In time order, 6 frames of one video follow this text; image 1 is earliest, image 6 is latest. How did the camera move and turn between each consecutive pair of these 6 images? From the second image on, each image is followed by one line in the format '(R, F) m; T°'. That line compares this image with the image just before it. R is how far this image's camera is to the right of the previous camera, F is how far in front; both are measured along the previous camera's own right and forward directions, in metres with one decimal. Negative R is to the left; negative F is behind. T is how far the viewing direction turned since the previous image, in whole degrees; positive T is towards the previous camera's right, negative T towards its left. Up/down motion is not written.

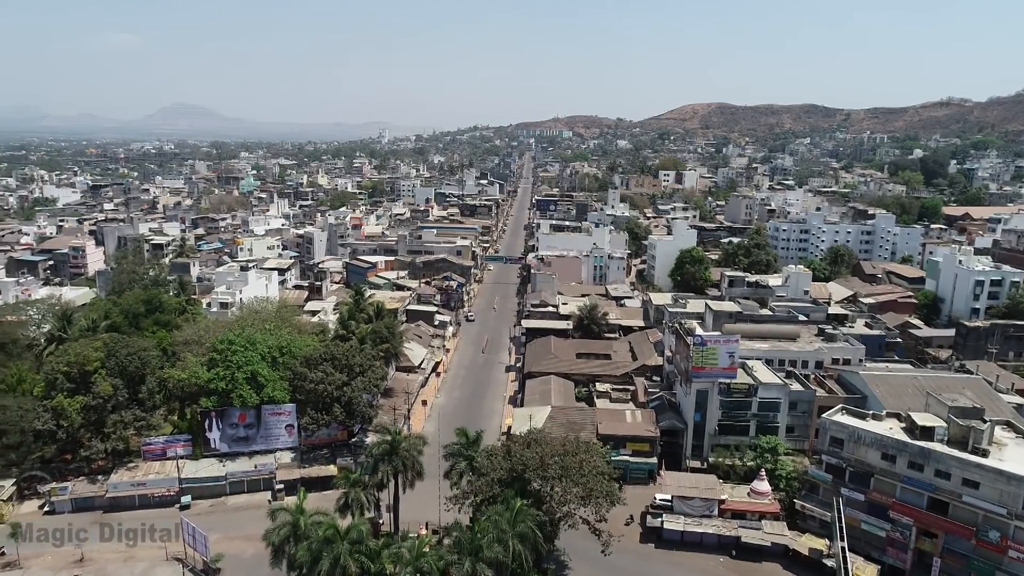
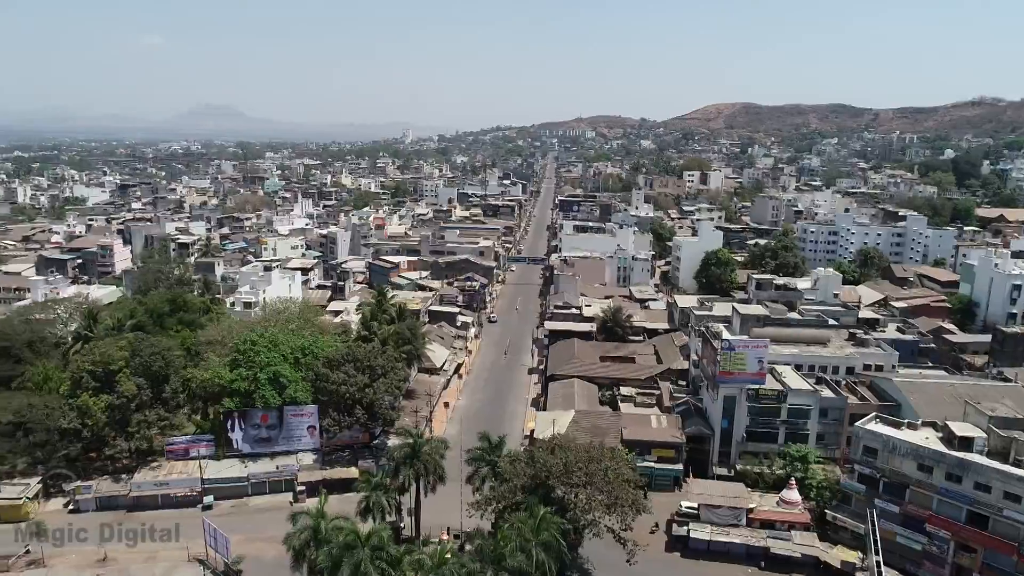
(-0.1, +0.4) m; -2°
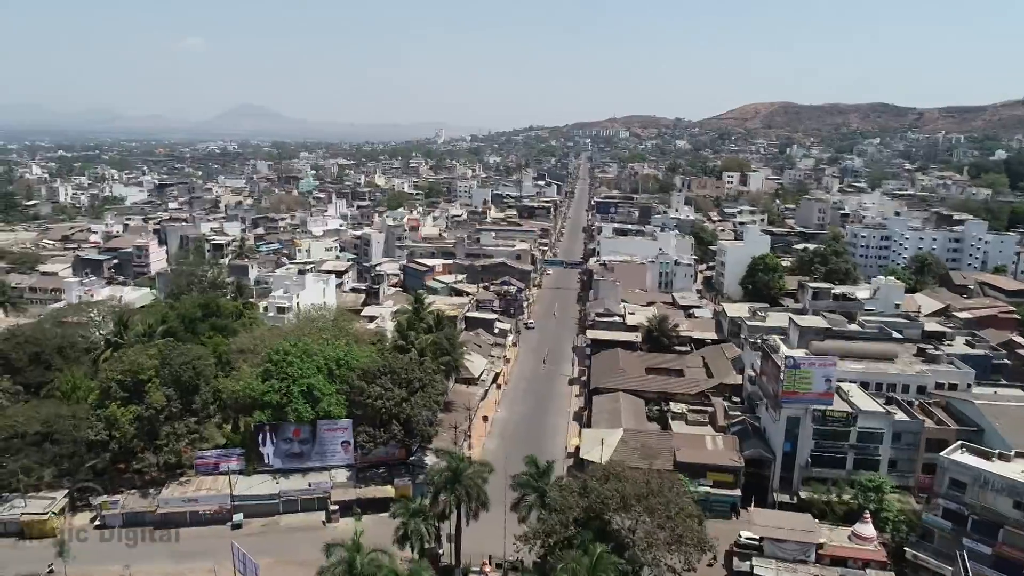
(-0.6, +1.6) m; -2°
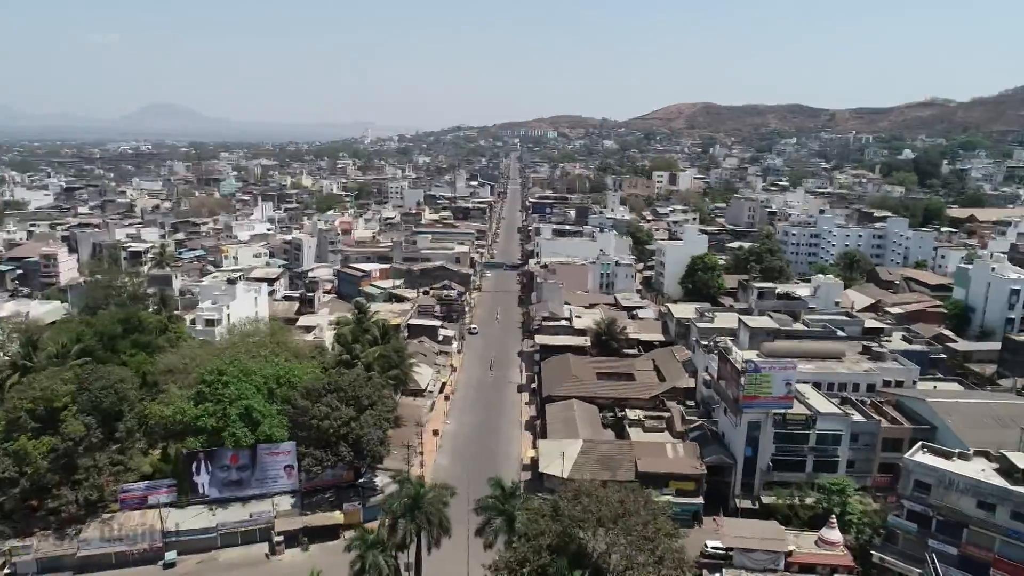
(-0.8, +1.2) m; +6°
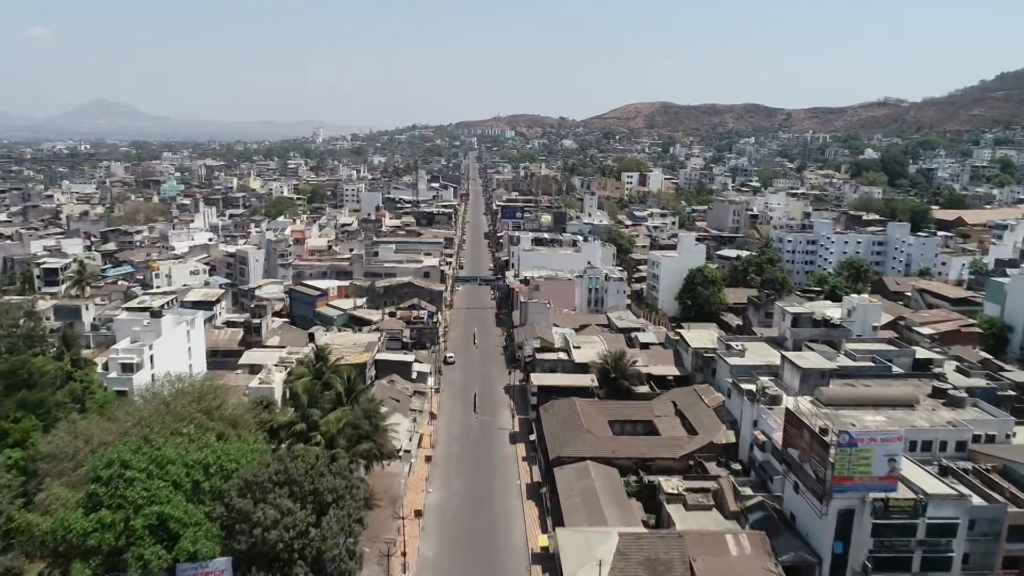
(-1.5, +6.3) m; +4°
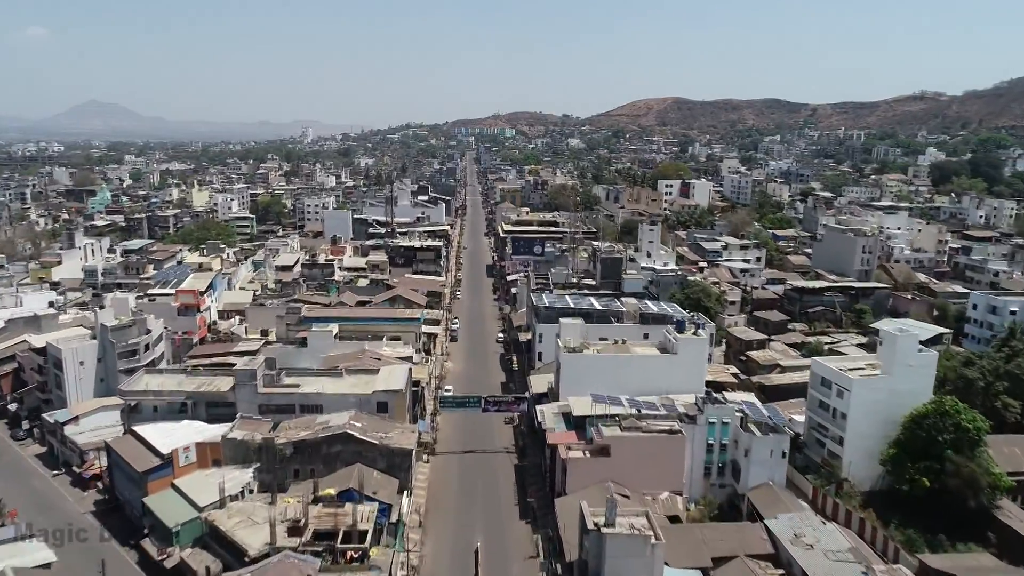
(-1.4, +25.1) m; 0°
